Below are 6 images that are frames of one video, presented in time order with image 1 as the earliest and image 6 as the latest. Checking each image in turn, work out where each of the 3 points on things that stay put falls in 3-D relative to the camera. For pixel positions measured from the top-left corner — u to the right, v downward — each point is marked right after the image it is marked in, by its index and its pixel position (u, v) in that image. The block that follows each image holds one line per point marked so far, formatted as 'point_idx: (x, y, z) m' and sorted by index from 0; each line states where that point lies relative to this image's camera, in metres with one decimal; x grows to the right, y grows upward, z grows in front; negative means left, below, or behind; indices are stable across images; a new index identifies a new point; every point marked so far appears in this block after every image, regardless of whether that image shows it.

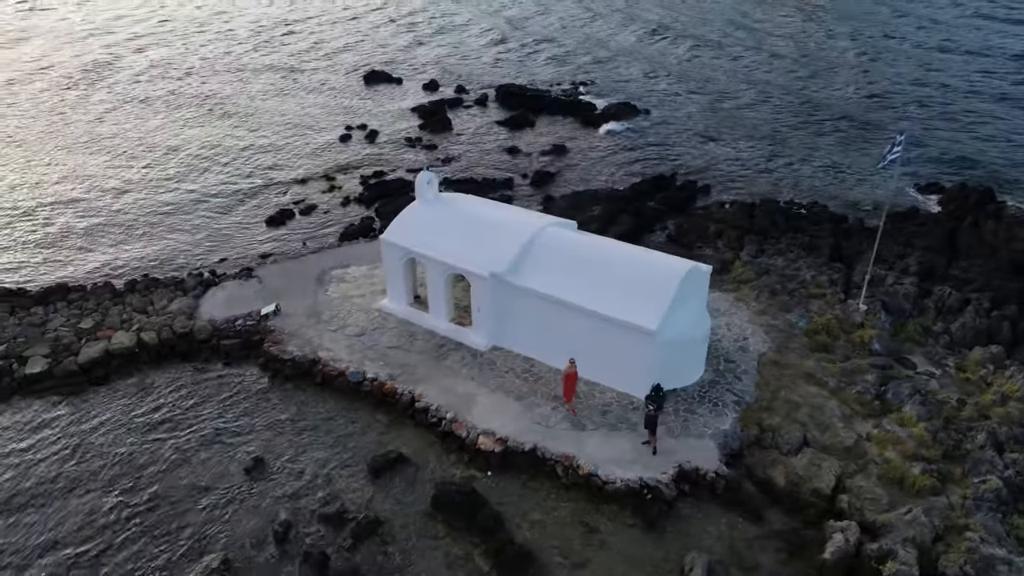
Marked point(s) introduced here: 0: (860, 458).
0: (+8.7, -4.3, +18.8) m
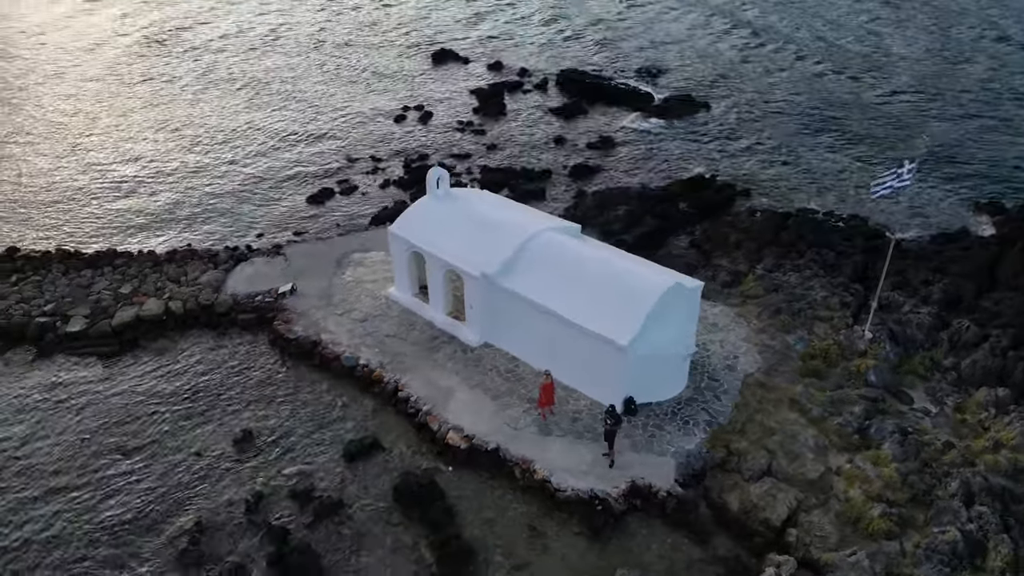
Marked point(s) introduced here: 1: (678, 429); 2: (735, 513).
0: (+7.7, -5.1, +18.5) m
1: (+4.4, -3.8, +19.9) m
2: (+5.5, -5.5, +18.2) m
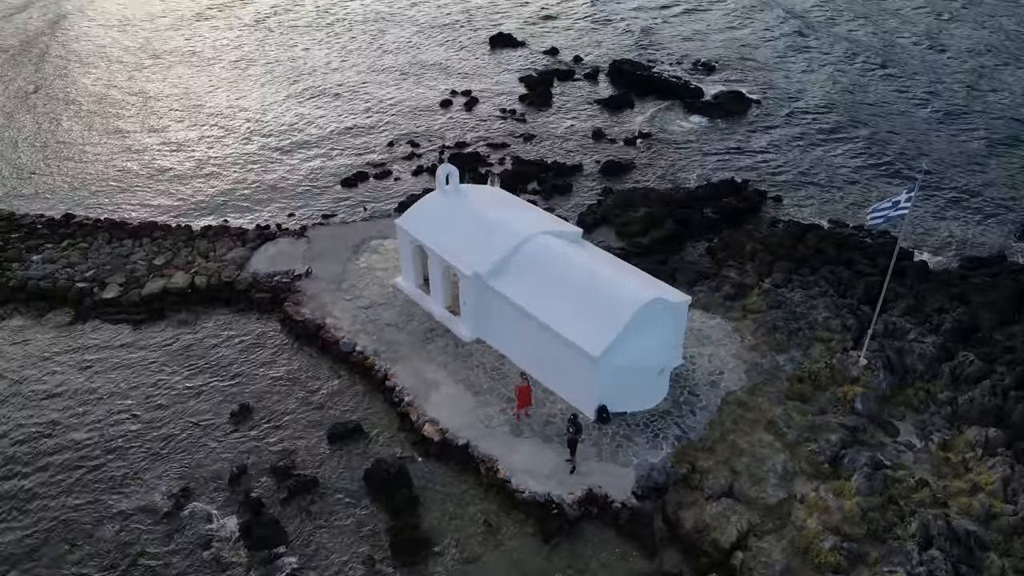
0: (+6.7, -5.8, +18.6) m
1: (+3.6, -4.2, +20.2) m
2: (+4.4, -6.0, +18.5) m
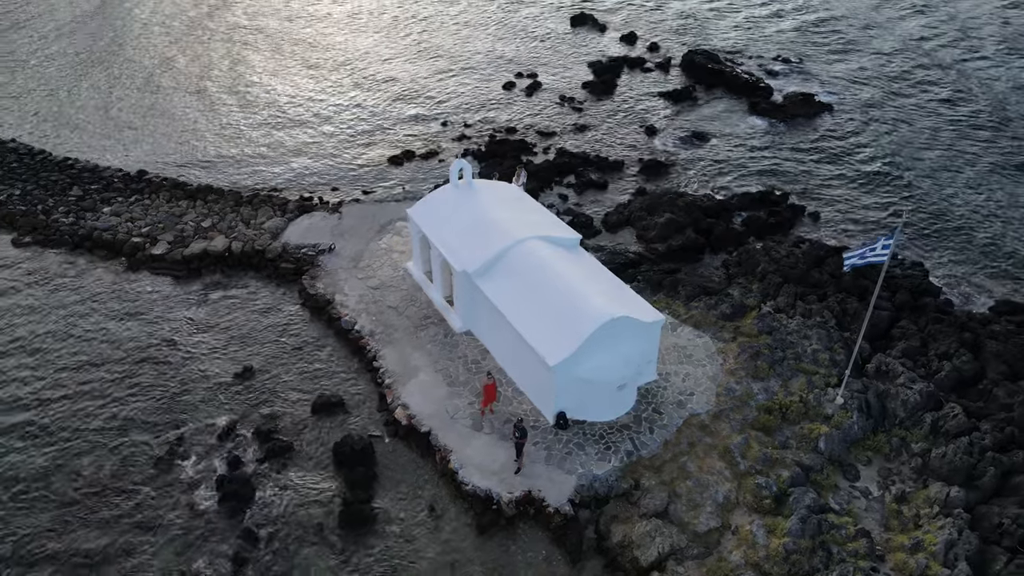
0: (+4.9, -6.6, +19.1) m
1: (+2.4, -4.6, +21.0) m
2: (+2.6, -6.6, +19.3) m
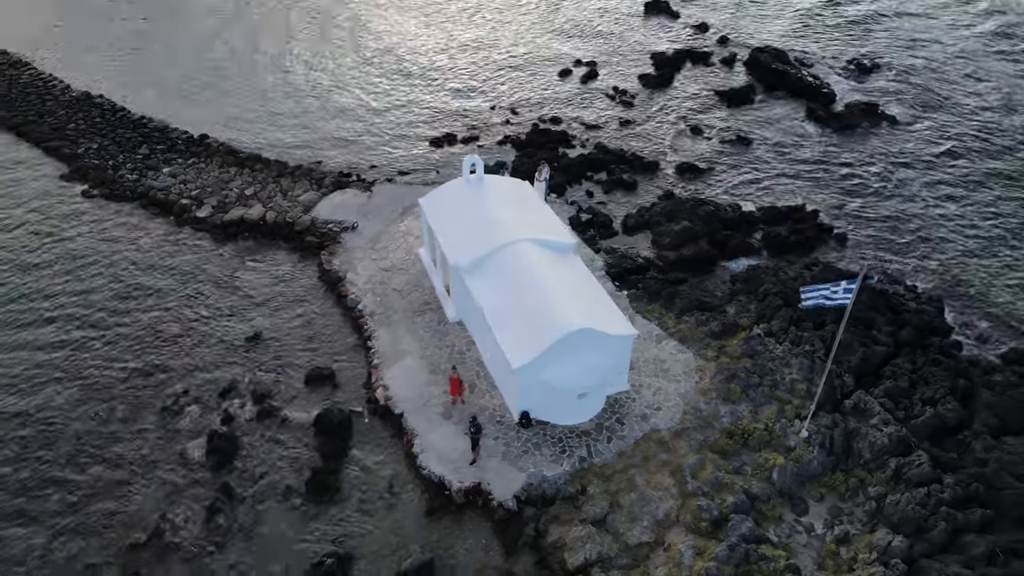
0: (+3.2, -7.2, +19.9) m
1: (+1.2, -4.9, +22.0) m
2: (+1.0, -7.0, +20.4) m
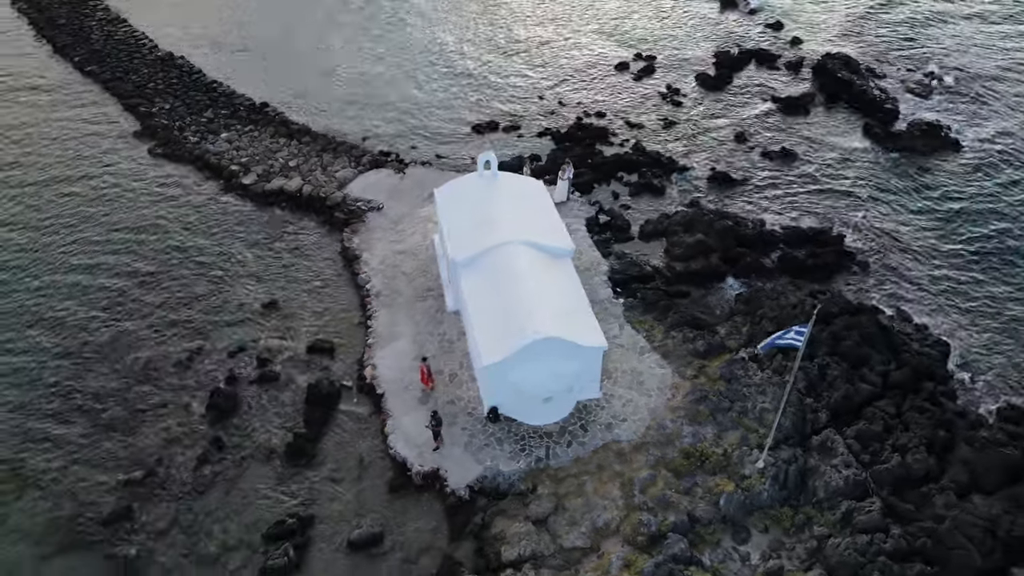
0: (+1.5, -7.7, +20.9) m
1: (0.0, -5.1, +23.2) m
2: (-0.6, -7.2, +21.7) m
